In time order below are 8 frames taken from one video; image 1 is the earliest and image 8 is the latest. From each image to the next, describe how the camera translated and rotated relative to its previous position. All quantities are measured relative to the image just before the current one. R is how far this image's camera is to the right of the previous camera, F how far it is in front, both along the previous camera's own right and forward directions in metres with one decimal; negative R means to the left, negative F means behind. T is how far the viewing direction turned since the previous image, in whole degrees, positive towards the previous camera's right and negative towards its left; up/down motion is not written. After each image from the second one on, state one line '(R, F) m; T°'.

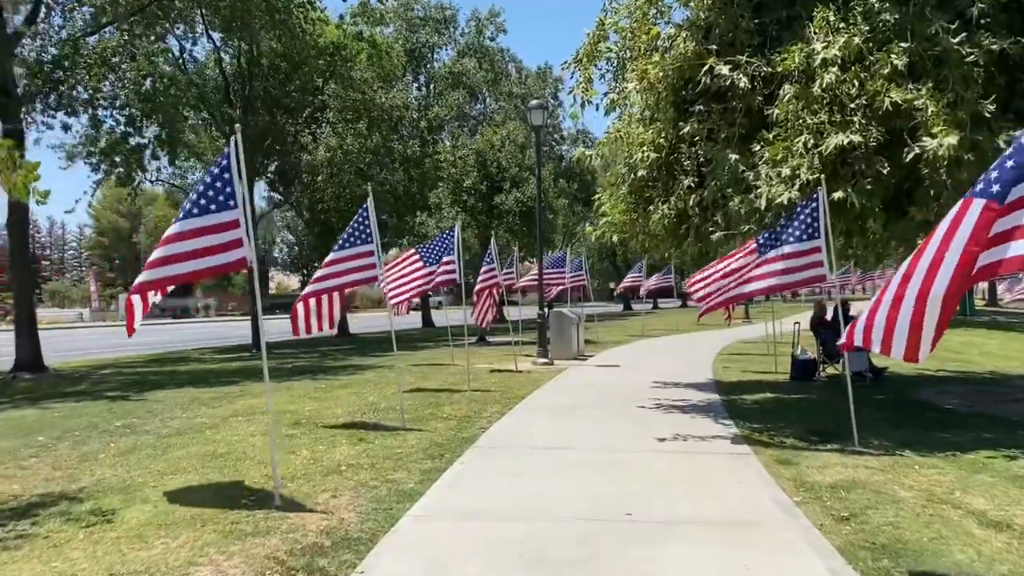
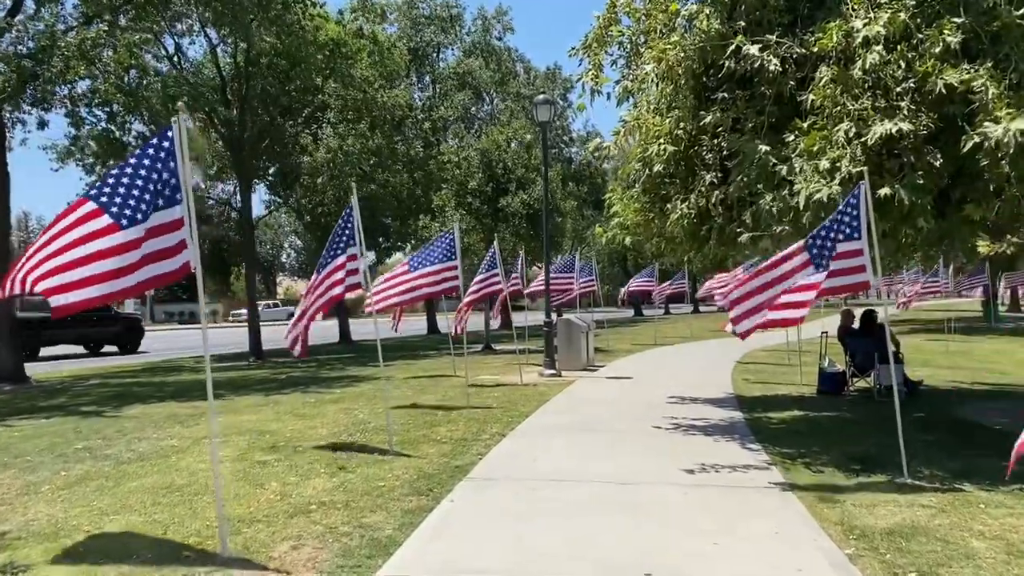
(+0.1, +1.2) m; -1°
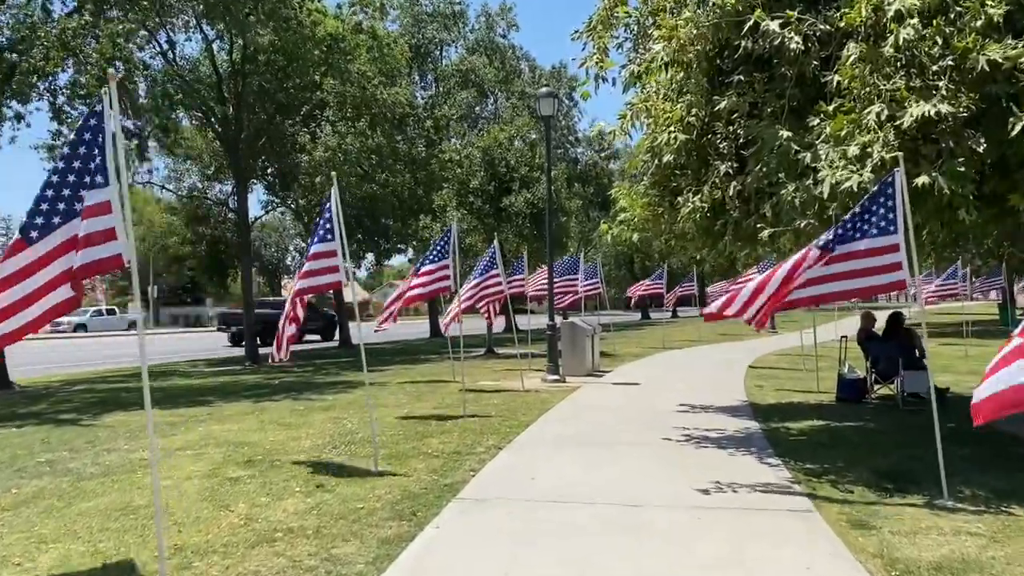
(+0.1, +0.8) m; 0°
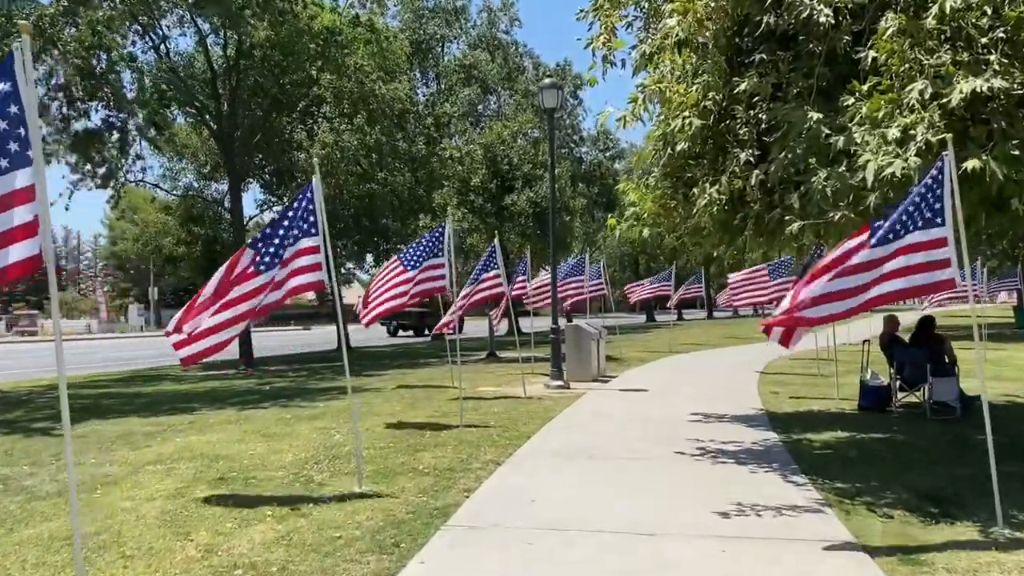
(+0.1, +0.8) m; 0°
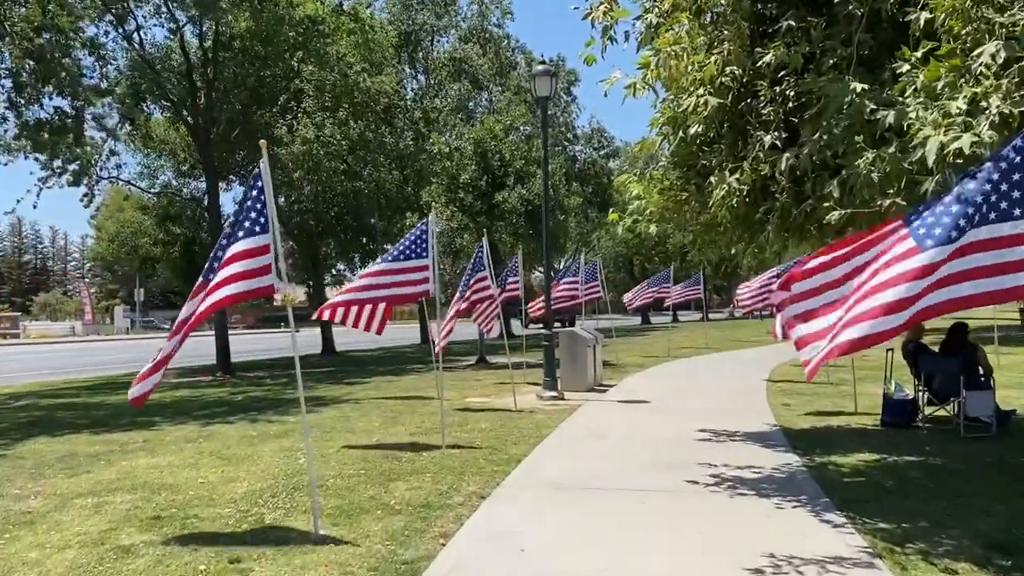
(+0.1, +1.2) m; 0°
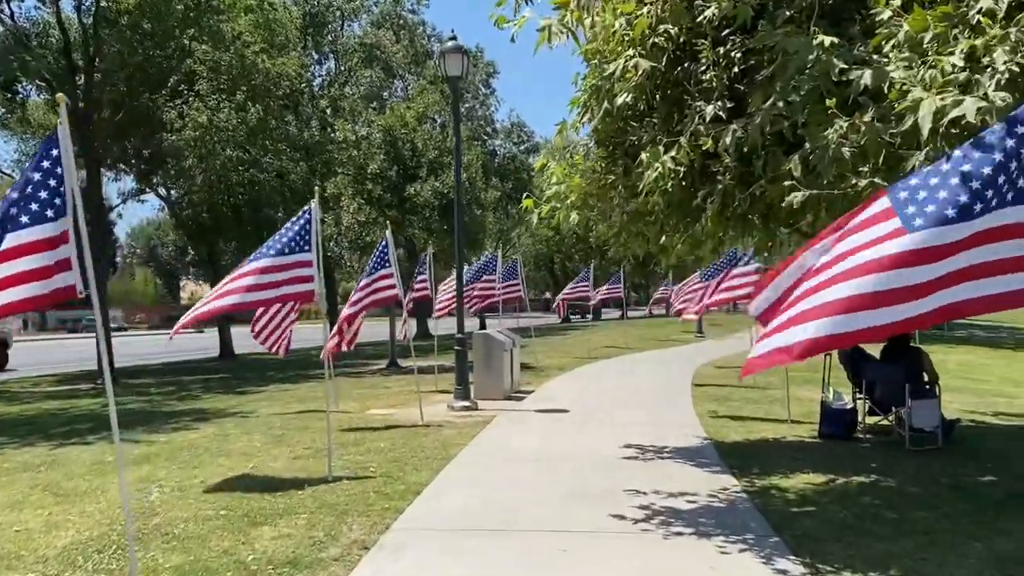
(+0.2, +1.4) m; +5°
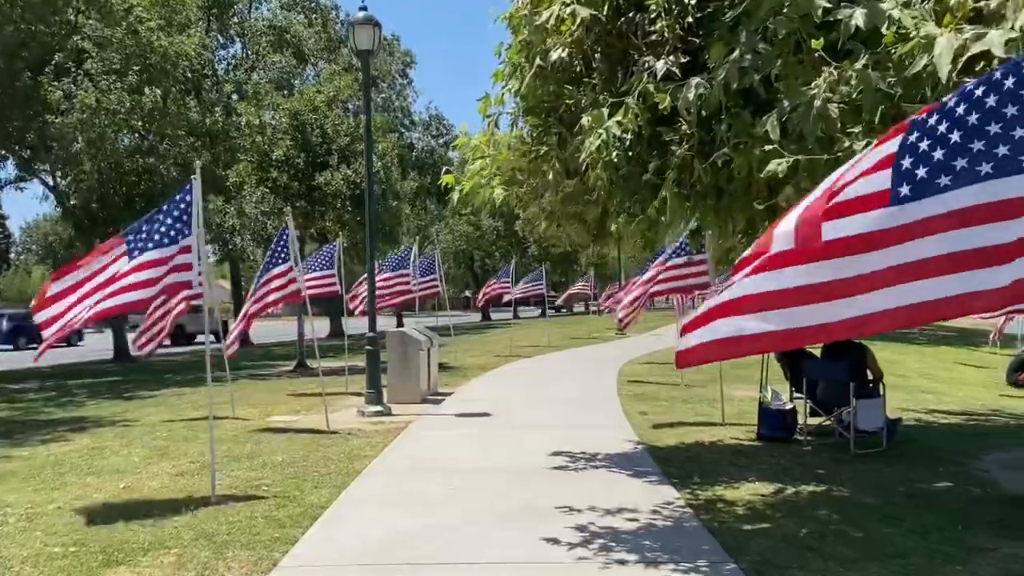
(0.0, +1.0) m; +5°
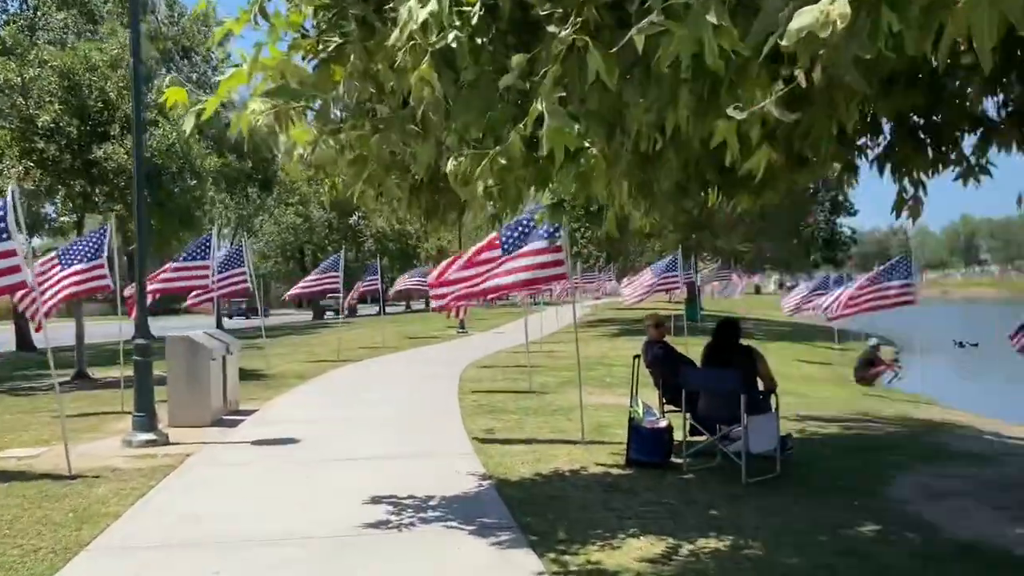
(+0.3, +2.3) m; +11°
